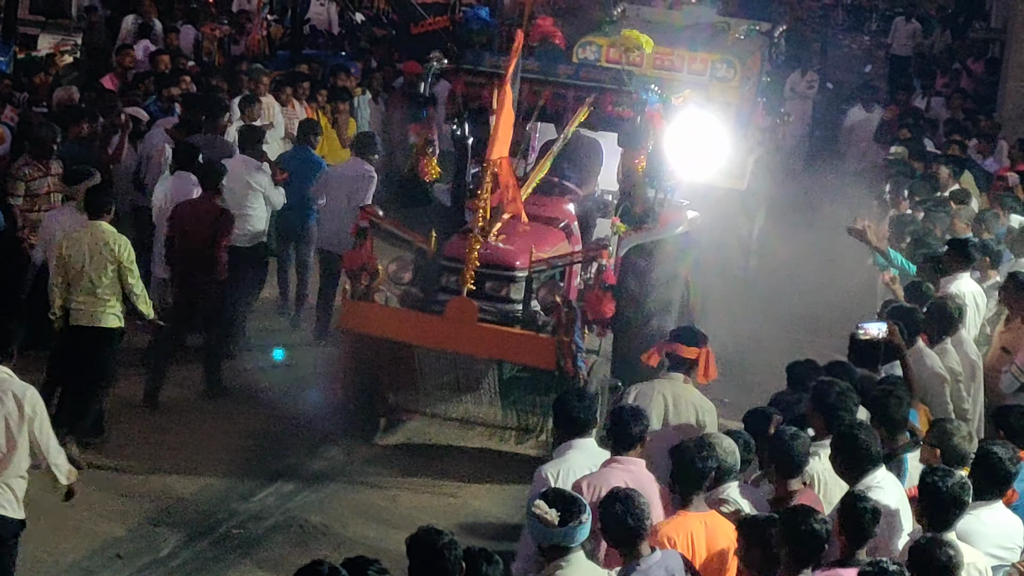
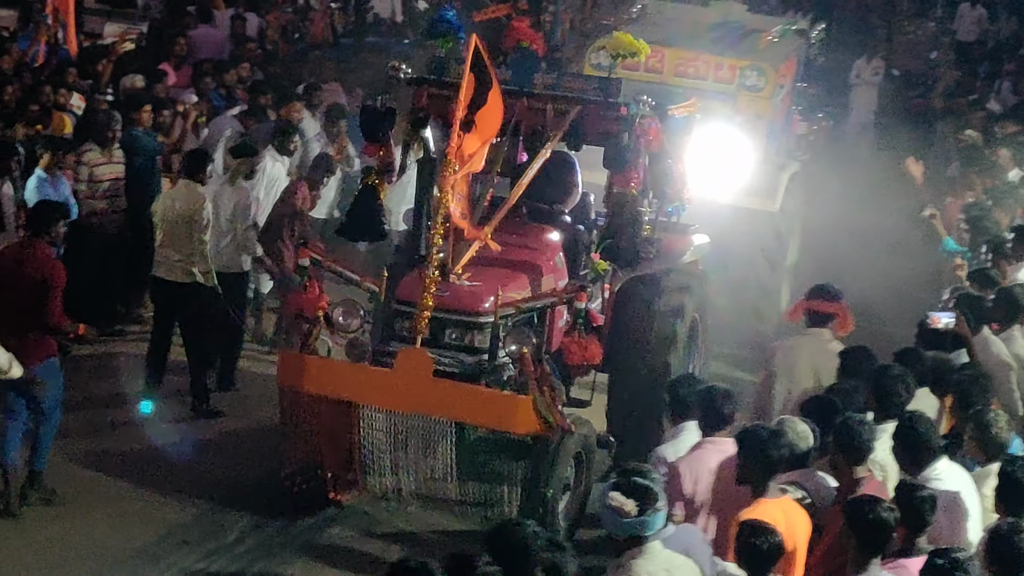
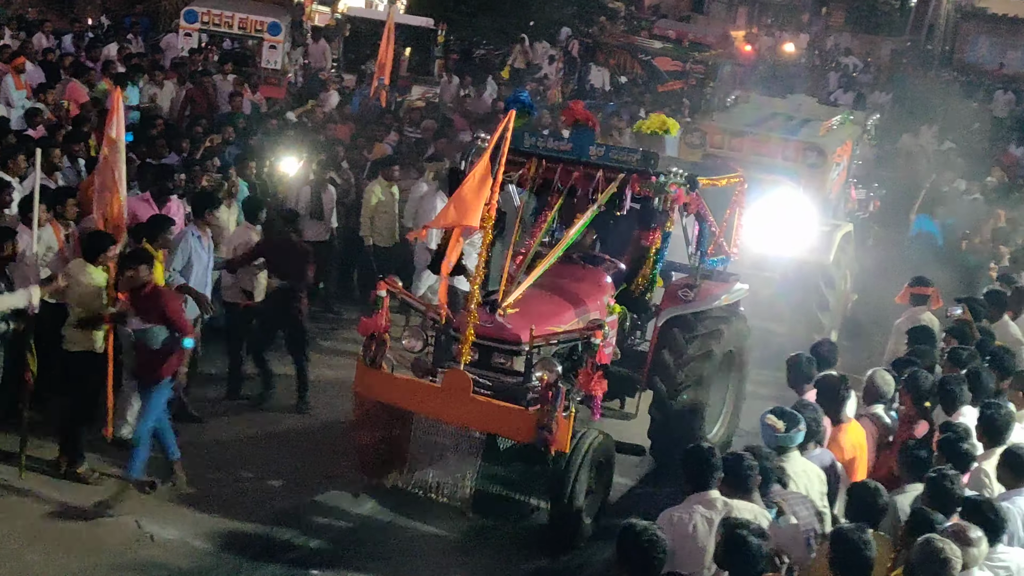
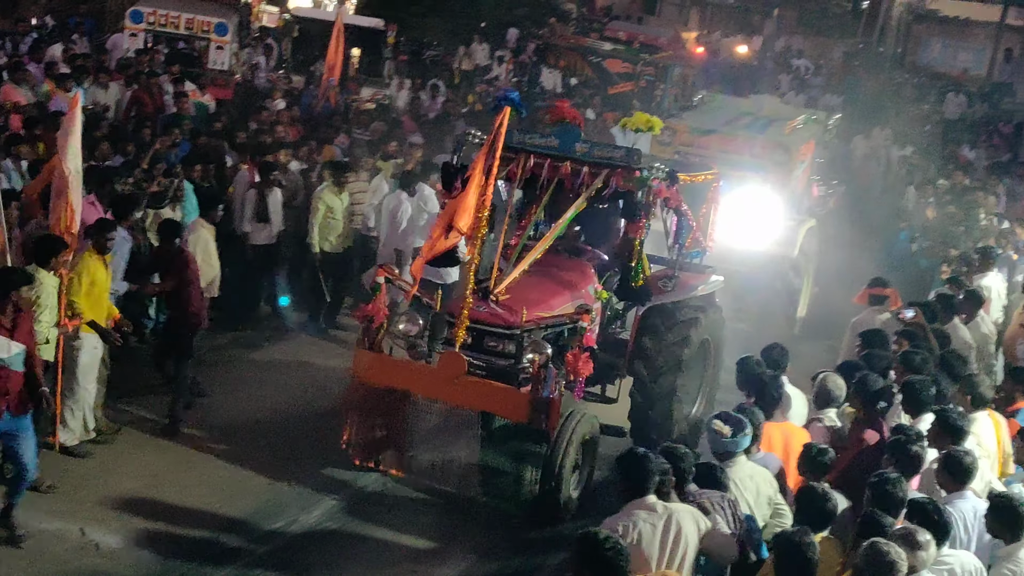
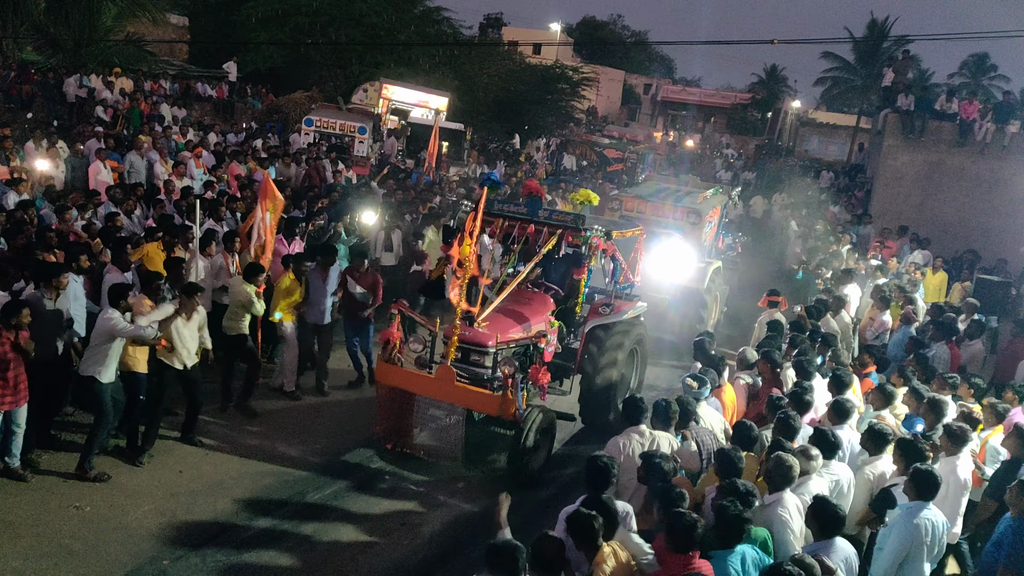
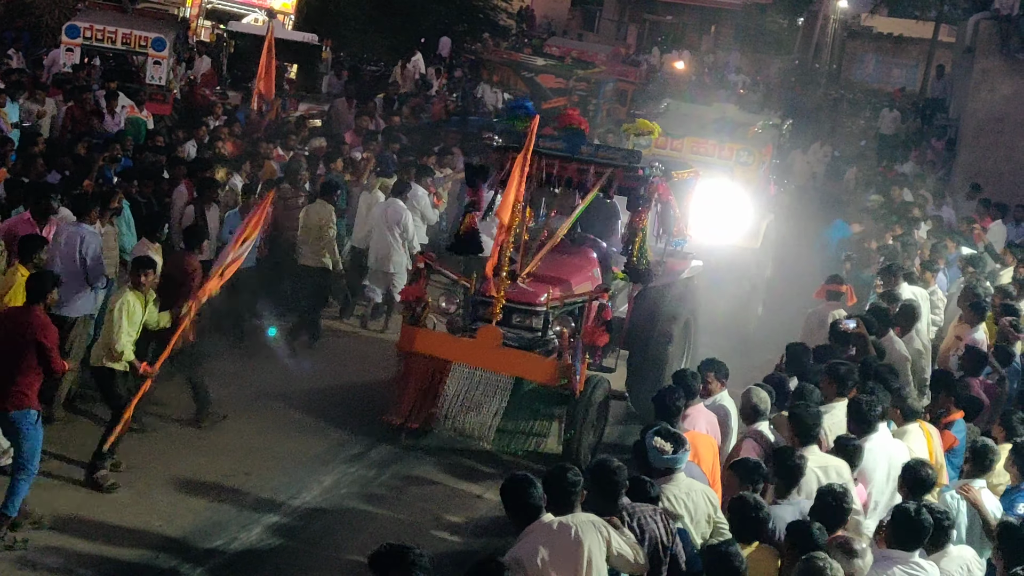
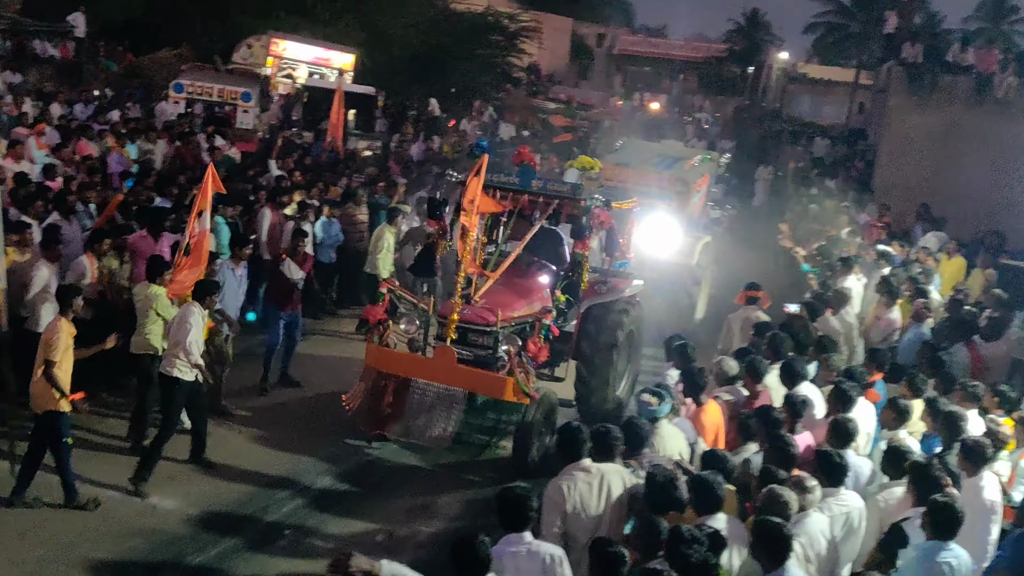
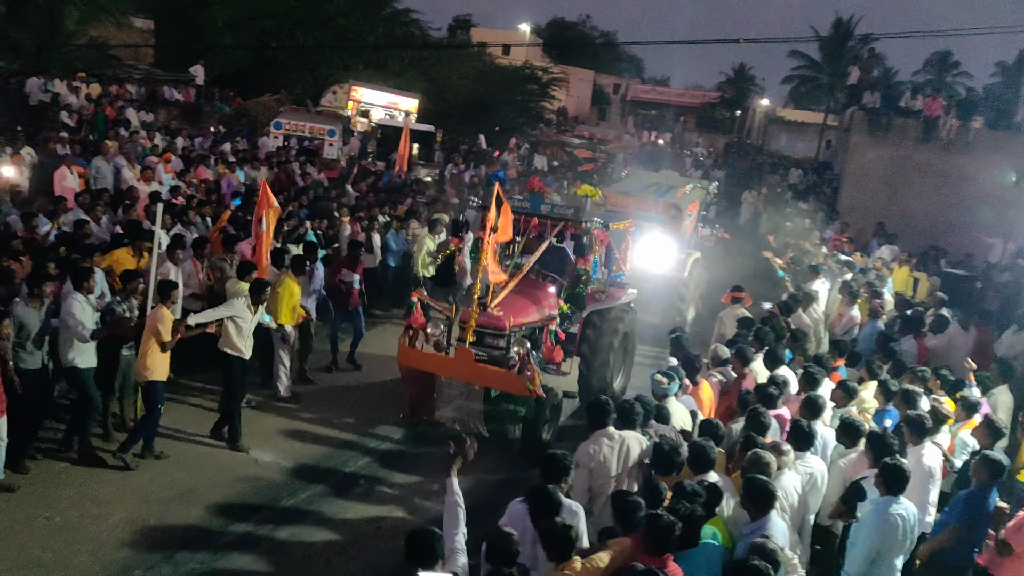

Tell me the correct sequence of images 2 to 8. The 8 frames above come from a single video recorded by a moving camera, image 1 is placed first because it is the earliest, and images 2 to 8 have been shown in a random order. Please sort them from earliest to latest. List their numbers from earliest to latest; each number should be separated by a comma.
2, 7, 8, 5, 3, 4, 6
